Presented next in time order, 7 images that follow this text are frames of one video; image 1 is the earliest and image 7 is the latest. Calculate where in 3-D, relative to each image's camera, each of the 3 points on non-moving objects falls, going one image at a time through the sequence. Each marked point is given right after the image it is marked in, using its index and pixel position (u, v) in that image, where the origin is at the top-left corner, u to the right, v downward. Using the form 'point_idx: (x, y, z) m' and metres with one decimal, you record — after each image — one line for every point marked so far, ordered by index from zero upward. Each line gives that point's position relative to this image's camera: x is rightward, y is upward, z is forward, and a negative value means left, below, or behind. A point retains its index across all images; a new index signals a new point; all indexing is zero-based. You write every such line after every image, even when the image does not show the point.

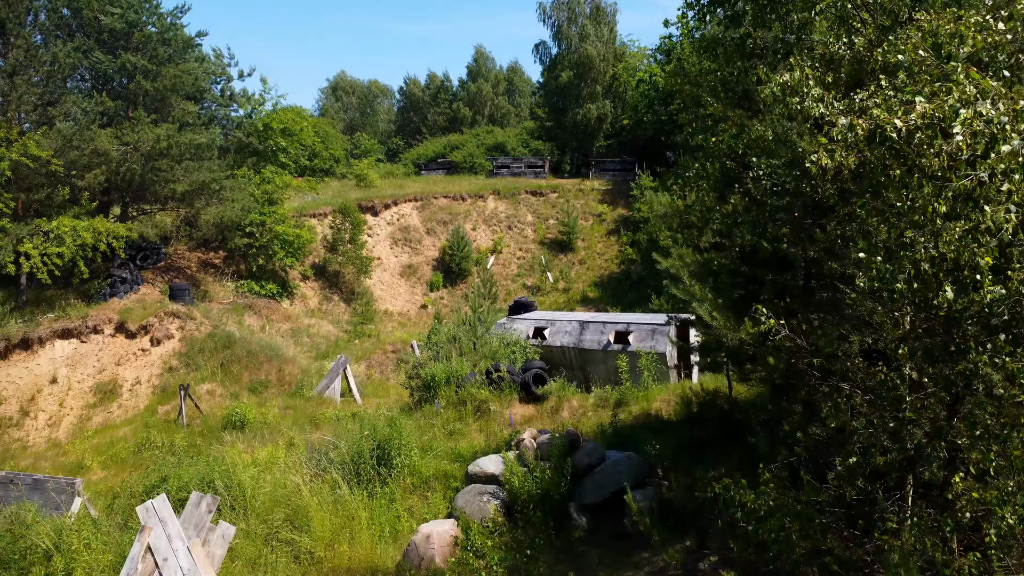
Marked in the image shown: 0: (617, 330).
0: (+1.4, -0.6, +10.9) m
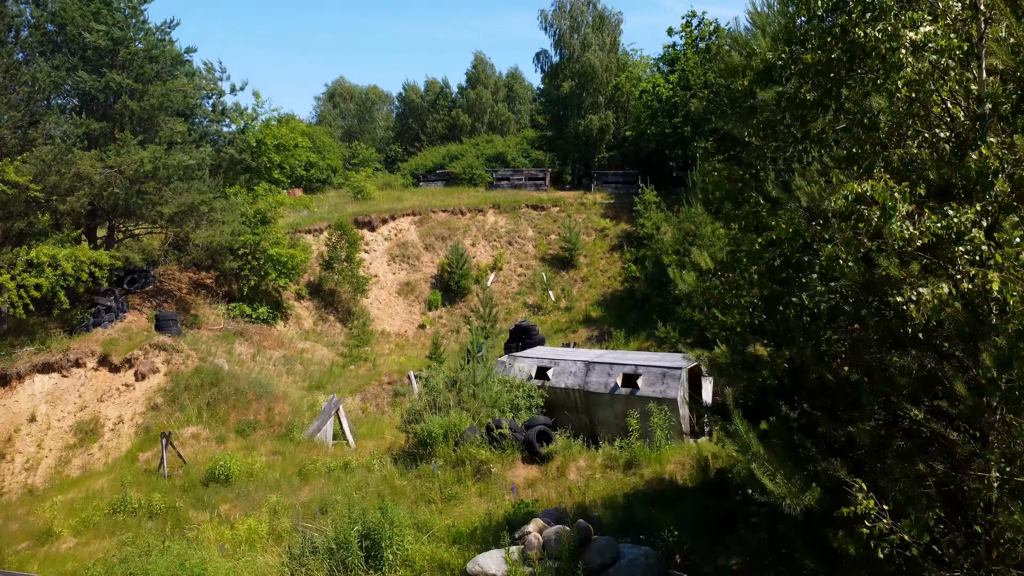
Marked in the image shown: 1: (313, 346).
0: (+1.4, -1.1, +10.3) m
1: (-4.6, -1.3, +18.6) m
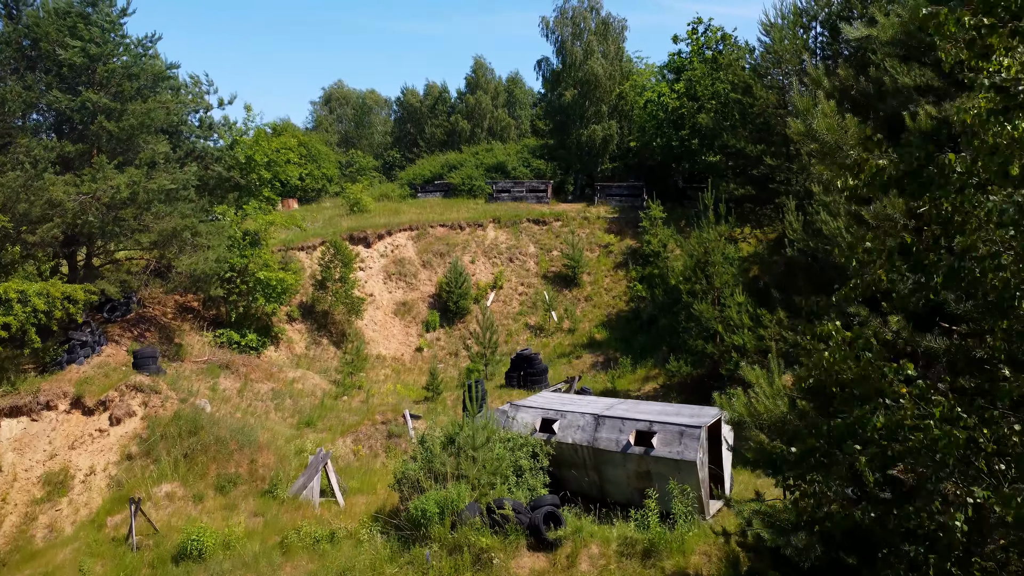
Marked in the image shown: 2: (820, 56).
0: (+1.5, -1.6, +9.5) m
1: (-4.5, -1.9, +17.7) m
2: (+6.5, +4.9, +17.3) m
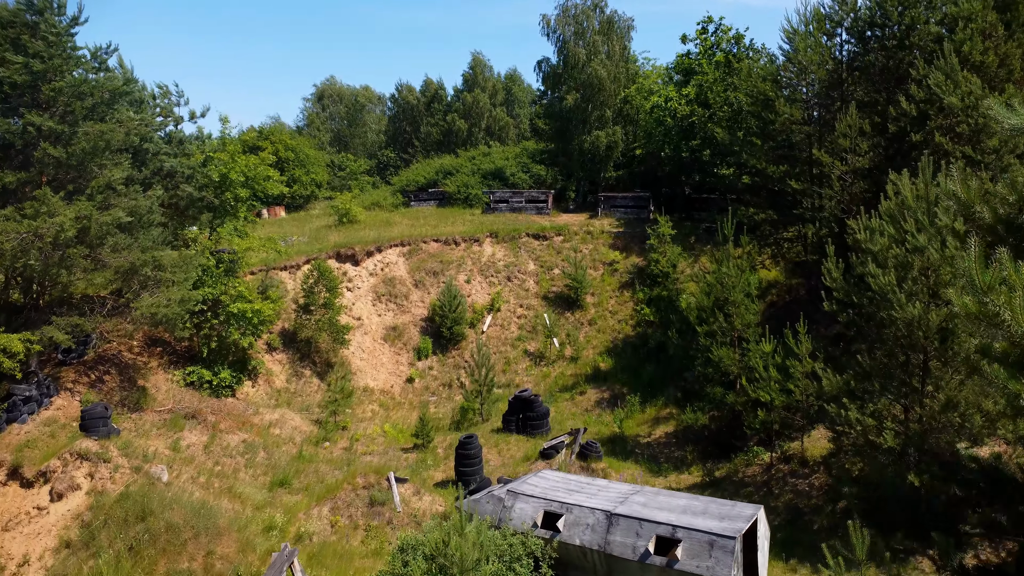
0: (+1.4, -2.4, +8.0) m
1: (-4.6, -2.6, +16.2) m
2: (+6.5, +4.3, +15.8) m
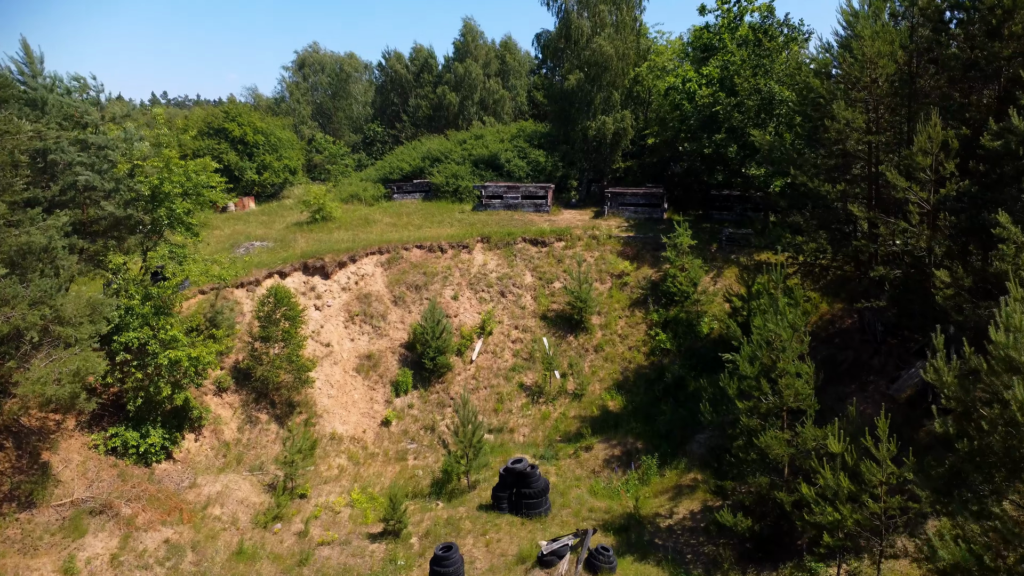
0: (+1.3, -3.5, +5.2) m
1: (-4.7, -3.3, +13.4) m
2: (+6.4, +3.6, +12.6) m
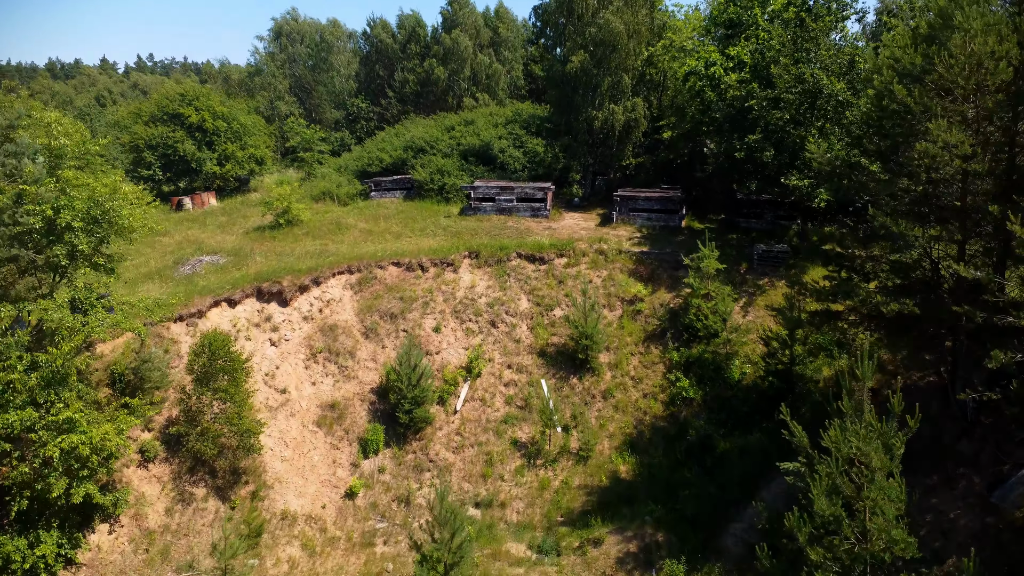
0: (+1.2, -4.8, +2.4) m
1: (-4.8, -4.1, +10.6) m
2: (+6.2, +2.7, +9.5) m
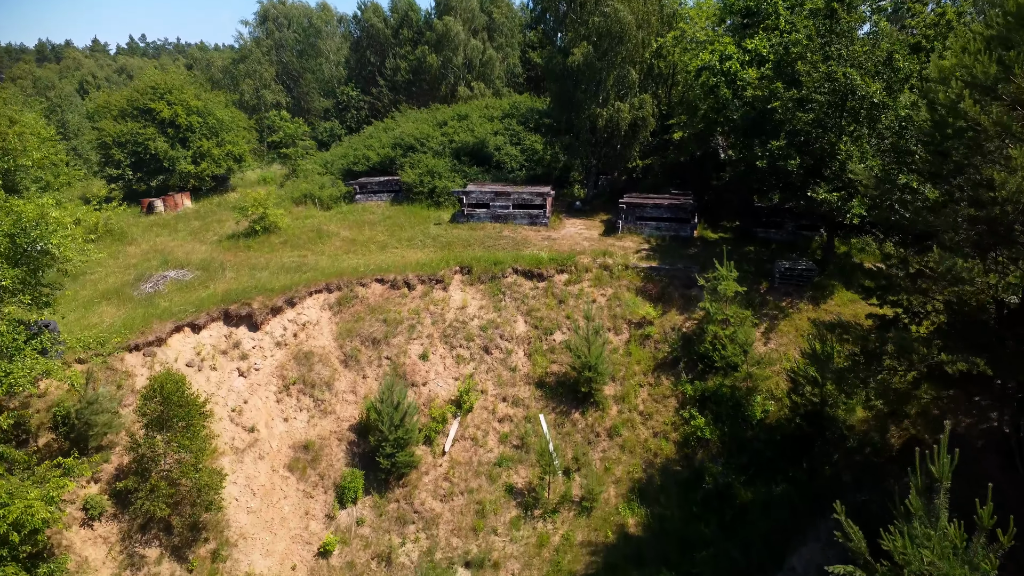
0: (+1.1, -5.5, +0.9) m
1: (-4.9, -4.7, +9.1) m
2: (+6.1, +2.1, +7.8) m
